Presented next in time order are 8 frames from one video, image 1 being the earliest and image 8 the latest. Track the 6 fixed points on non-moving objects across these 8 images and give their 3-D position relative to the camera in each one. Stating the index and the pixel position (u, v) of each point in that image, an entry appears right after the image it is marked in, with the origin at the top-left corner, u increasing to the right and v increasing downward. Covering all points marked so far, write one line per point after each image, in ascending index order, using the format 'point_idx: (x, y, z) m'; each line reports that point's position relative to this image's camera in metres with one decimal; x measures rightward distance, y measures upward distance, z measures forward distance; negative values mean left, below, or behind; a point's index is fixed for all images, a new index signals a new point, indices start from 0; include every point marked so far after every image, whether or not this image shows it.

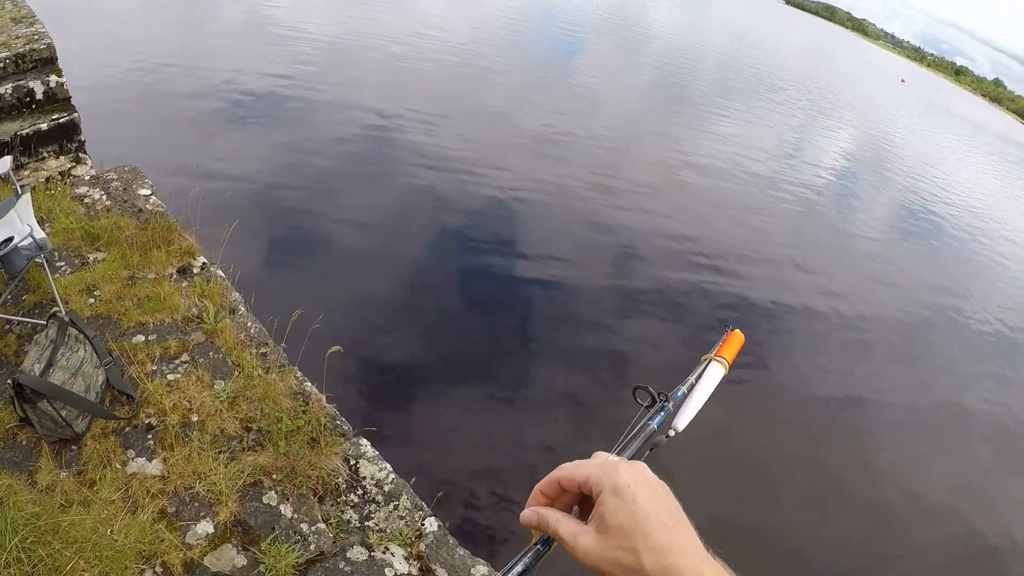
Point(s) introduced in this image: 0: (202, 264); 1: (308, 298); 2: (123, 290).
0: (-3.8, +0.3, +6.3) m
1: (-2.9, -0.2, +7.1) m
2: (-4.0, 0.0, +5.5) m
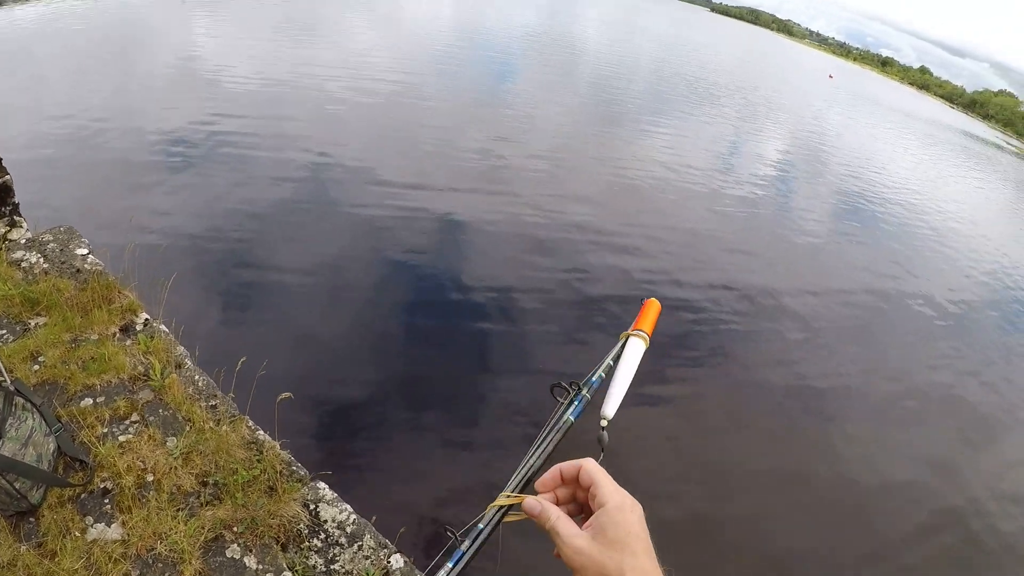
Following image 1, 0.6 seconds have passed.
0: (-4.4, -0.4, +6.2) m
1: (-3.5, -0.8, +7.1) m
2: (-4.6, -0.7, +5.4) m
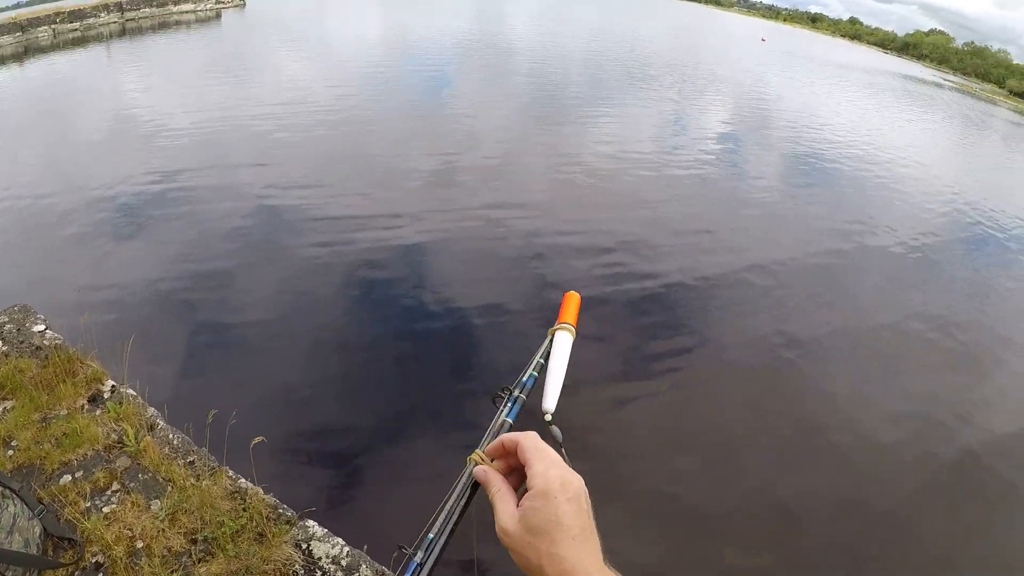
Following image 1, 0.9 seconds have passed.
0: (-4.8, -1.2, +6.2) m
1: (-3.8, -1.5, +7.0) m
2: (-4.8, -1.5, +5.3) m
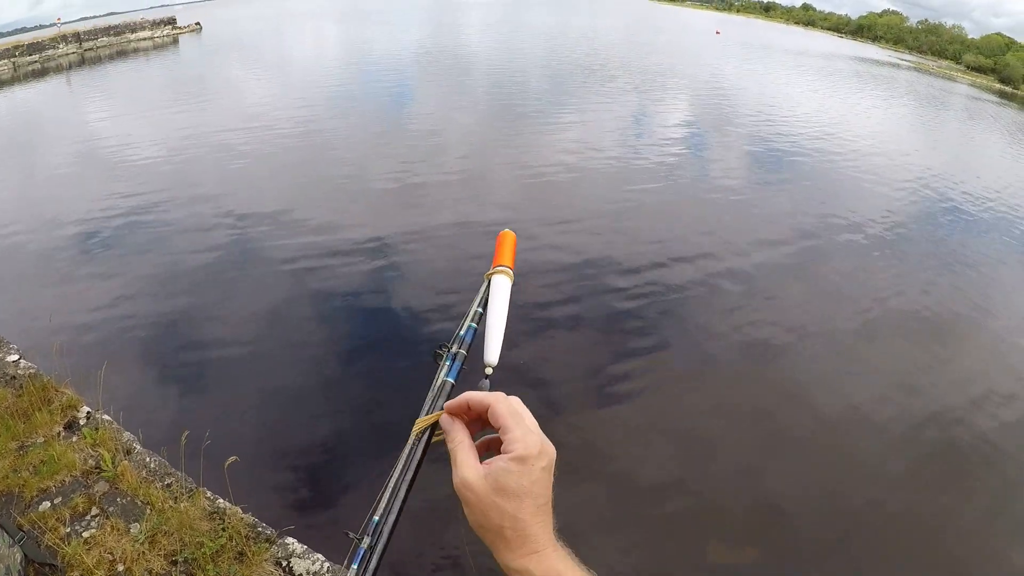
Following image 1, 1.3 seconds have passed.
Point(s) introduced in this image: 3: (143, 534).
0: (-5.1, -1.5, +6.2) m
1: (-4.1, -1.7, +7.0) m
2: (-5.1, -1.8, +5.3) m
3: (-3.5, -2.3, +4.9) m
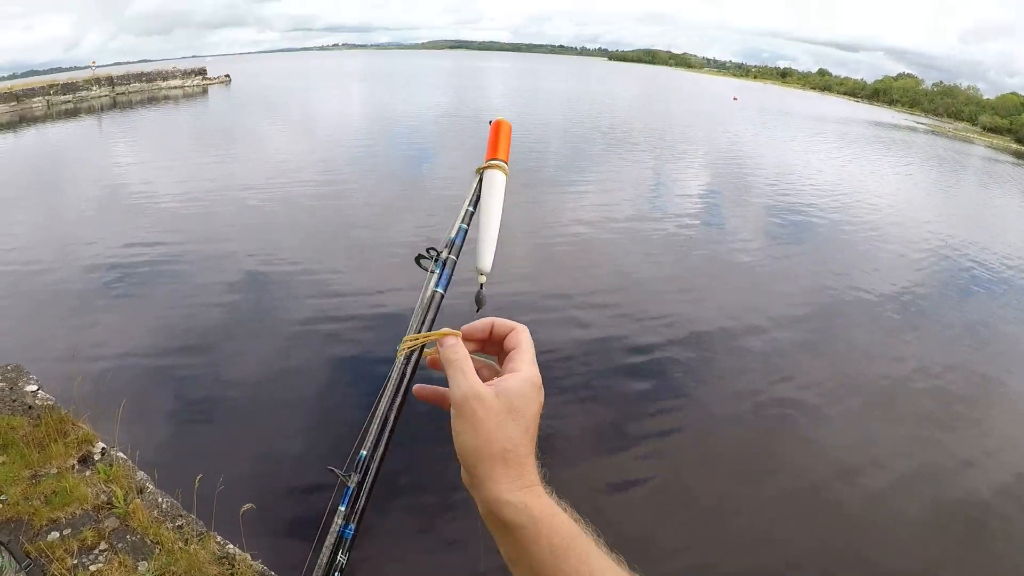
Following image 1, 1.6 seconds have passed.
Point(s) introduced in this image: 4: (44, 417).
0: (-4.8, -1.9, +6.1) m
1: (-3.9, -2.2, +6.9) m
2: (-4.9, -2.1, +5.2) m
3: (-3.3, -2.6, +4.7) m
4: (-5.6, -1.6, +6.2) m
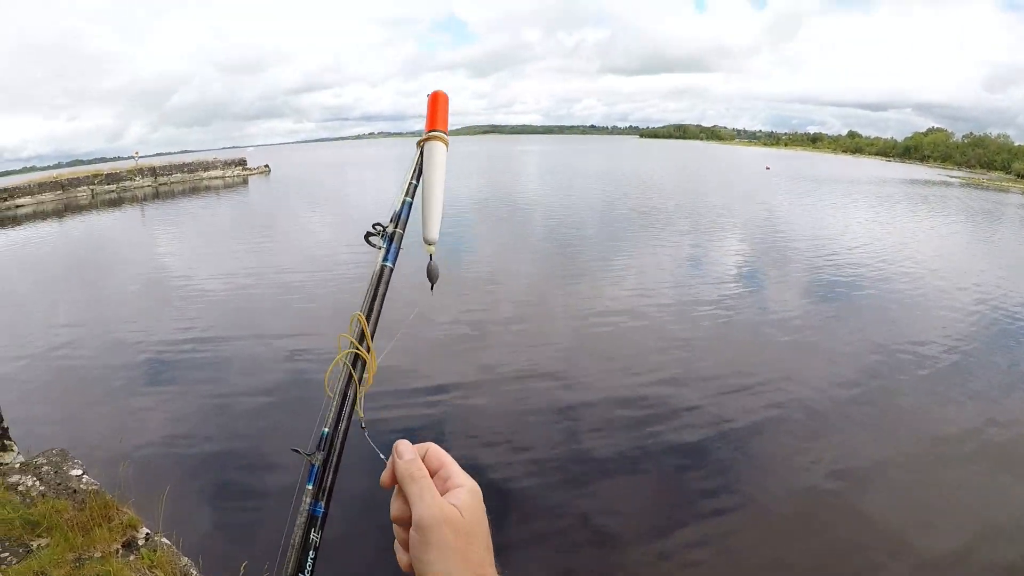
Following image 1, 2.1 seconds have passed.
0: (-4.1, -2.7, +5.7) m
1: (-3.1, -3.1, +6.4) m
2: (-4.1, -2.8, +4.8) m
3: (-2.5, -3.2, +4.2) m
4: (-4.8, -2.4, +5.9) m
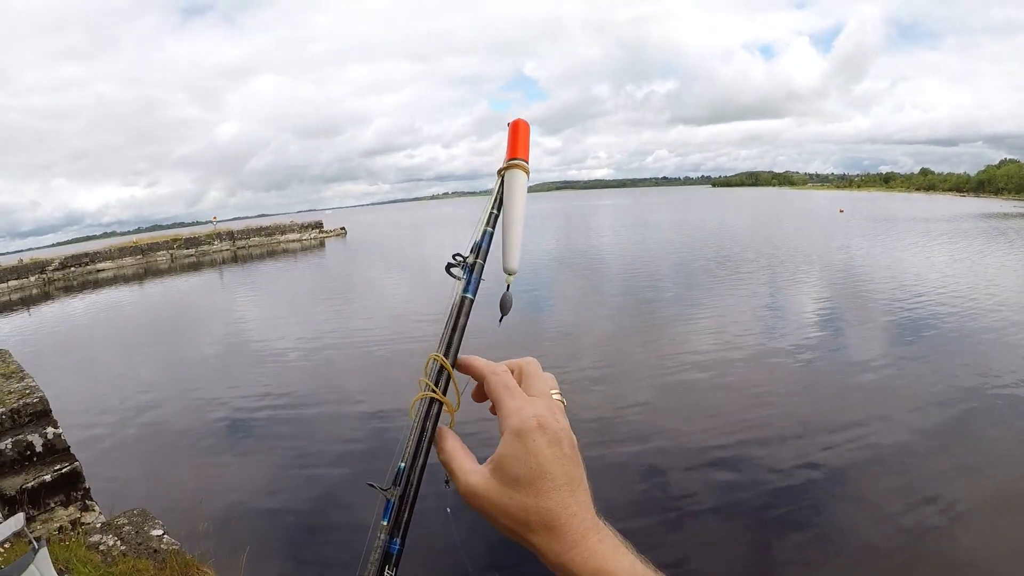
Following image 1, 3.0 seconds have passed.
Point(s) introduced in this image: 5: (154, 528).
0: (-3.0, -3.2, +5.3) m
1: (-1.9, -3.7, +5.9) m
2: (-3.1, -3.2, +4.4) m
3: (-1.6, -3.5, +3.6) m
4: (-3.8, -3.0, +5.6) m
5: (-4.4, -2.9, +6.2) m
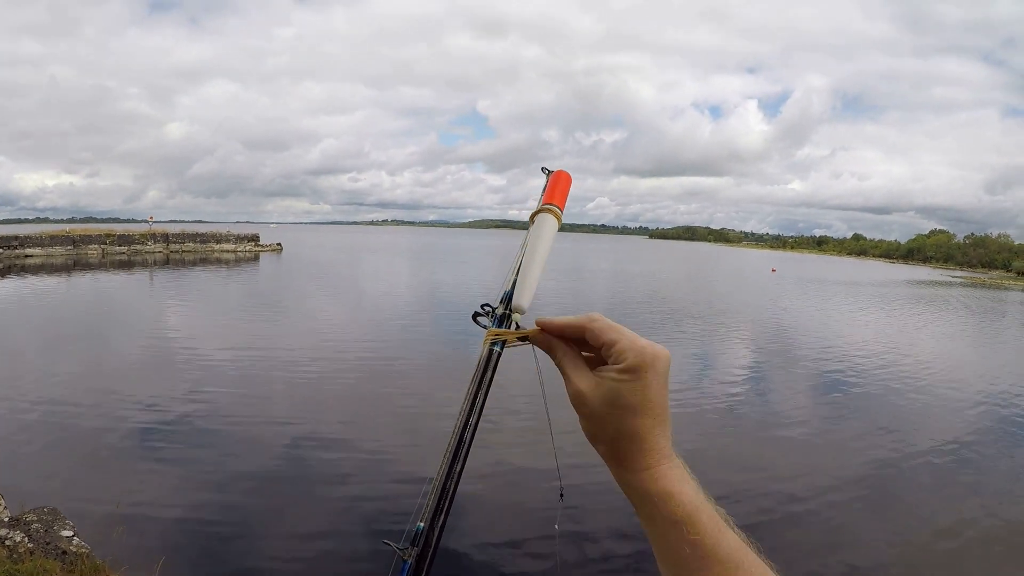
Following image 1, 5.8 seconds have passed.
0: (-3.6, -3.1, +5.0) m
1: (-2.7, -3.7, +5.6) m
2: (-3.6, -3.0, +4.0) m
3: (-2.0, -3.3, +3.4) m
4: (-4.4, -2.8, +5.1) m
5: (-5.0, -2.7, +5.7) m
